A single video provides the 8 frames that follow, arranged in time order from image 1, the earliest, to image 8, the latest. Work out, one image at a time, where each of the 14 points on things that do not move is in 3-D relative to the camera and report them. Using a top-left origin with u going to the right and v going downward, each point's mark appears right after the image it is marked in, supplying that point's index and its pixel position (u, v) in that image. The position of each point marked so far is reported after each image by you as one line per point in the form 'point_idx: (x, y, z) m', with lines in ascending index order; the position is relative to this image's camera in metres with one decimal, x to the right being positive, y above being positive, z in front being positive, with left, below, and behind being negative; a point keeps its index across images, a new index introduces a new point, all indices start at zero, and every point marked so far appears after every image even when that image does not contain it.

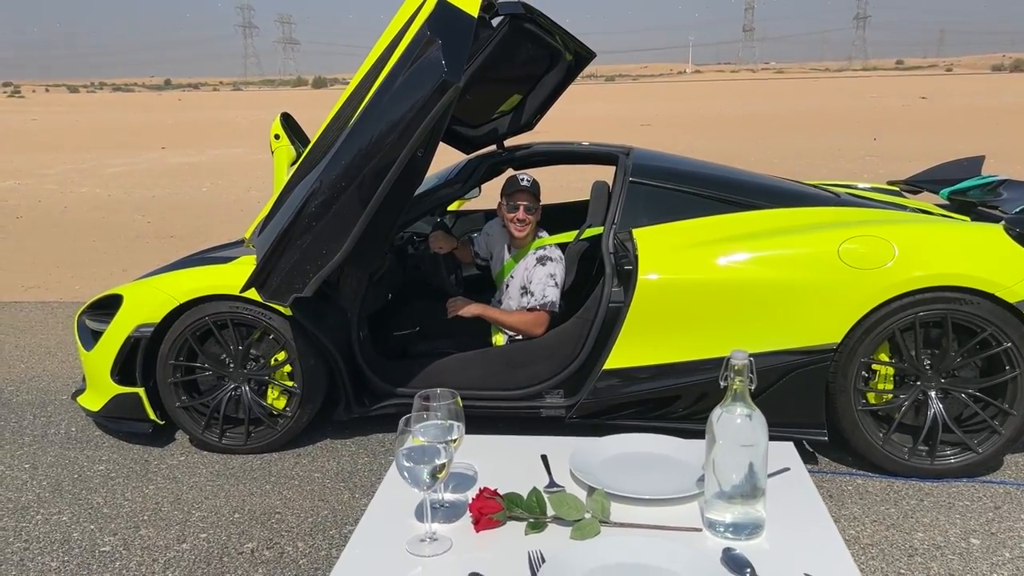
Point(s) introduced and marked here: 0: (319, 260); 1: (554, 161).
0: (-0.6, +0.1, +2.9) m
1: (+0.2, +0.5, +3.8) m
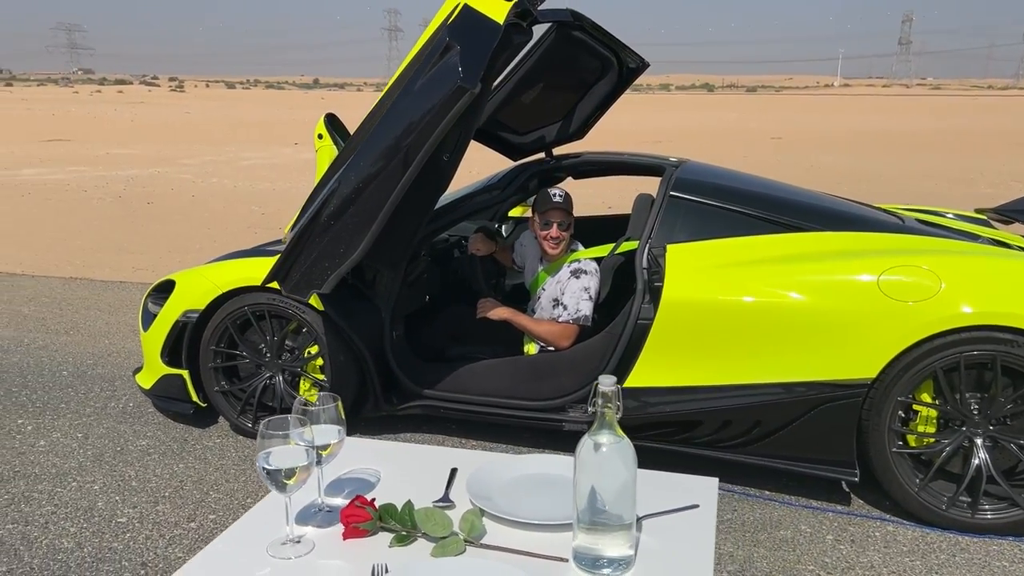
0: (-0.6, +0.1, +2.9) m
1: (+0.4, +0.5, +3.7) m
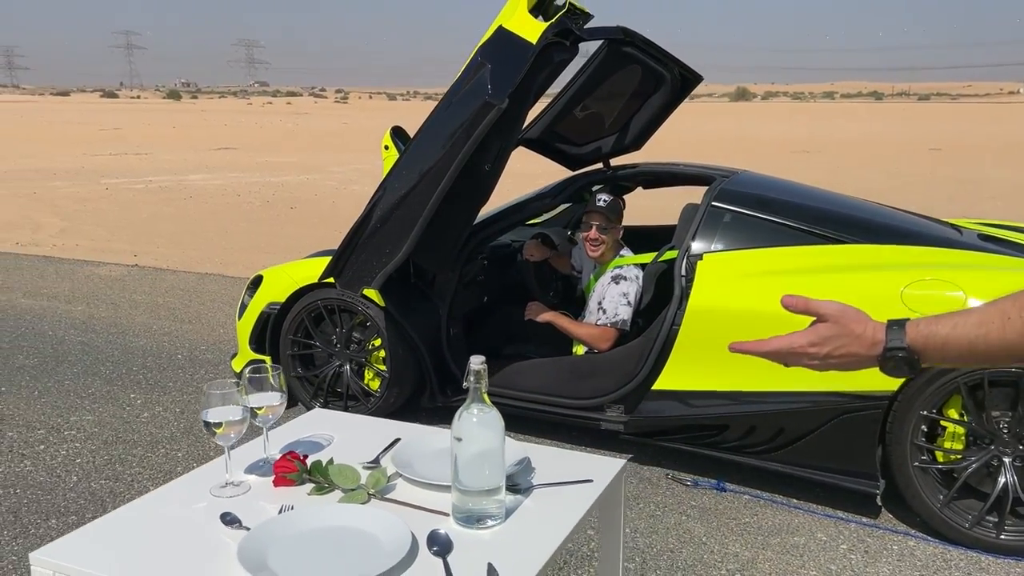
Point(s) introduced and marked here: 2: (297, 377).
0: (-0.5, +0.1, +3.2) m
1: (+0.6, +0.5, +3.8) m
2: (-1.0, -0.4, +4.0) m
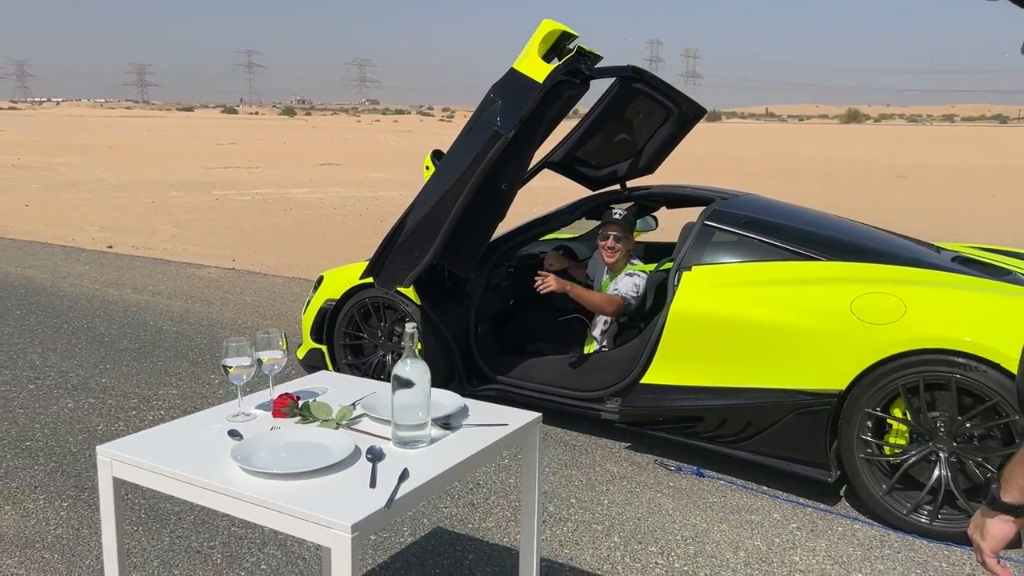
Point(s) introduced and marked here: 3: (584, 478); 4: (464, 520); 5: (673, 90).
0: (-0.4, +0.1, +3.8) m
1: (+0.7, +0.4, +4.3) m
2: (-0.8, -0.4, +4.6) m
3: (+0.3, -0.8, +3.6) m
4: (-0.2, -0.8, +3.2) m
5: (+0.7, +0.9, +4.0) m
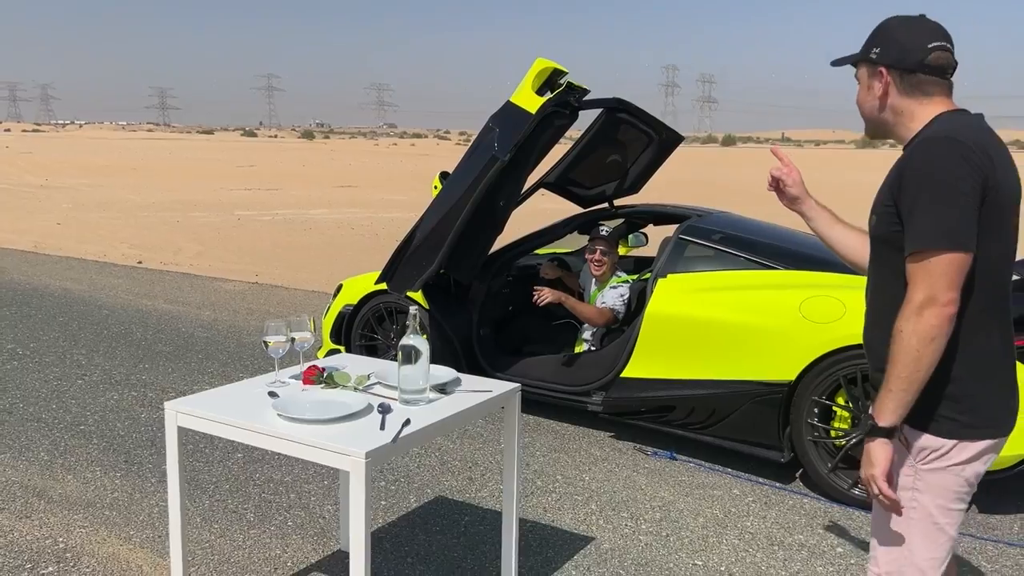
0: (-0.4, +0.1, +4.3) m
1: (+0.7, +0.4, +4.8) m
2: (-0.9, -0.4, +5.1) m
3: (+0.3, -0.8, +4.1) m
4: (-0.2, -0.8, +3.7) m
5: (+0.7, +0.9, +4.5) m
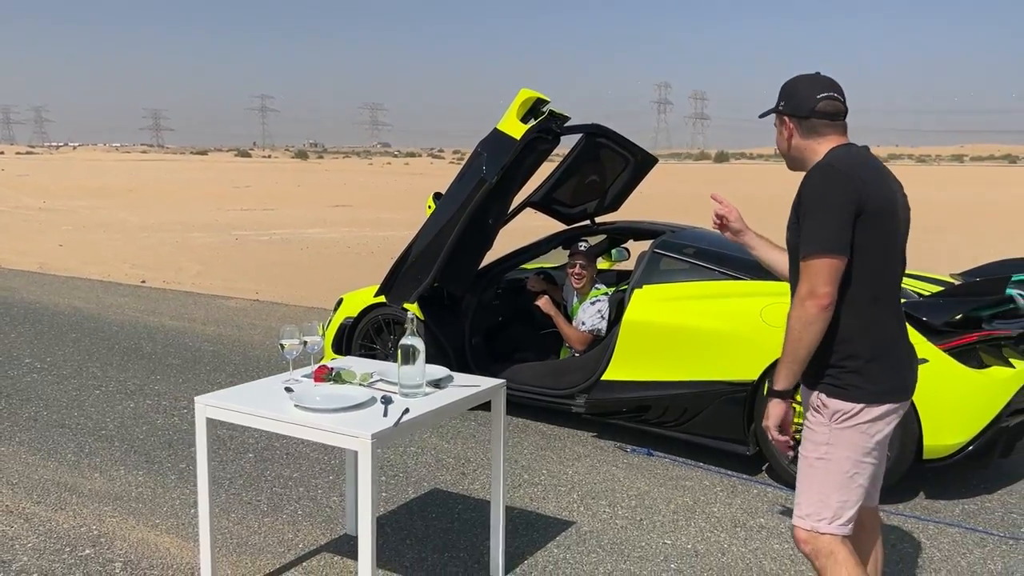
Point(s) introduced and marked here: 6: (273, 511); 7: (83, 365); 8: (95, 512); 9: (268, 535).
0: (-0.5, 0.0, +4.7) m
1: (+0.7, +0.3, +5.2) m
2: (-0.9, -0.5, +5.5) m
3: (+0.2, -0.8, +4.5) m
4: (-0.3, -0.9, +4.1) m
5: (+0.7, +0.8, +4.9) m
6: (-1.0, -0.9, +3.7) m
7: (-3.1, -0.6, +6.5) m
8: (-1.8, -0.9, +3.7) m
9: (-1.0, -1.0, +3.5) m
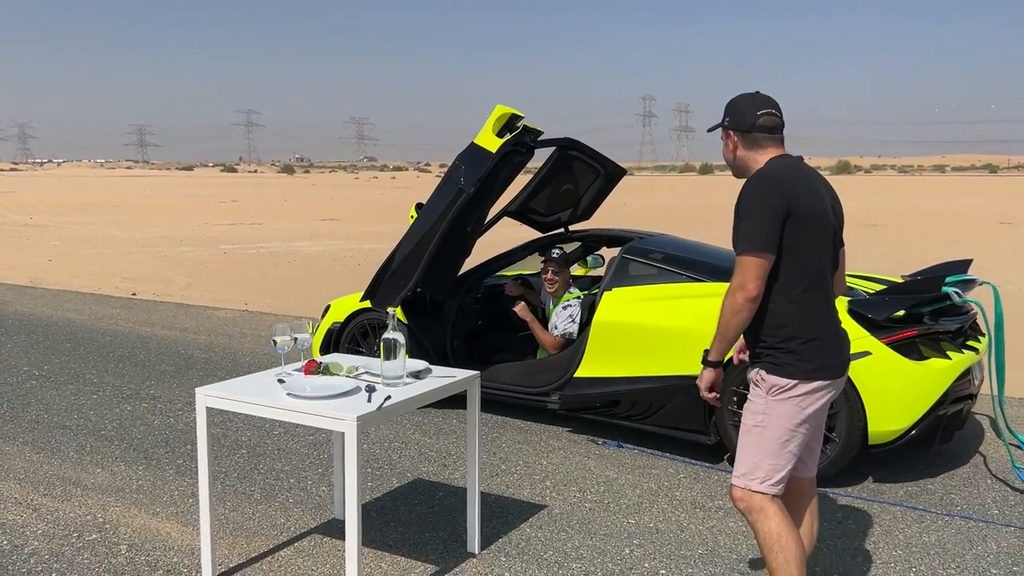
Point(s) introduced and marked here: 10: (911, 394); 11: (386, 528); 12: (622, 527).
0: (-0.6, 0.0, +5.0) m
1: (+0.5, +0.3, +5.5) m
2: (-1.0, -0.6, +5.7) m
3: (+0.1, -0.9, +4.8) m
4: (-0.4, -0.9, +4.4) m
5: (+0.5, +0.8, +5.3) m
6: (-1.1, -1.0, +4.0) m
7: (-3.3, -0.6, +6.7) m
8: (-1.9, -1.0, +4.0) m
9: (-1.1, -1.0, +3.8) m
10: (+1.8, -0.5, +4.1) m
11: (-0.5, -1.0, +3.7) m
12: (+0.5, -1.0, +3.7) m
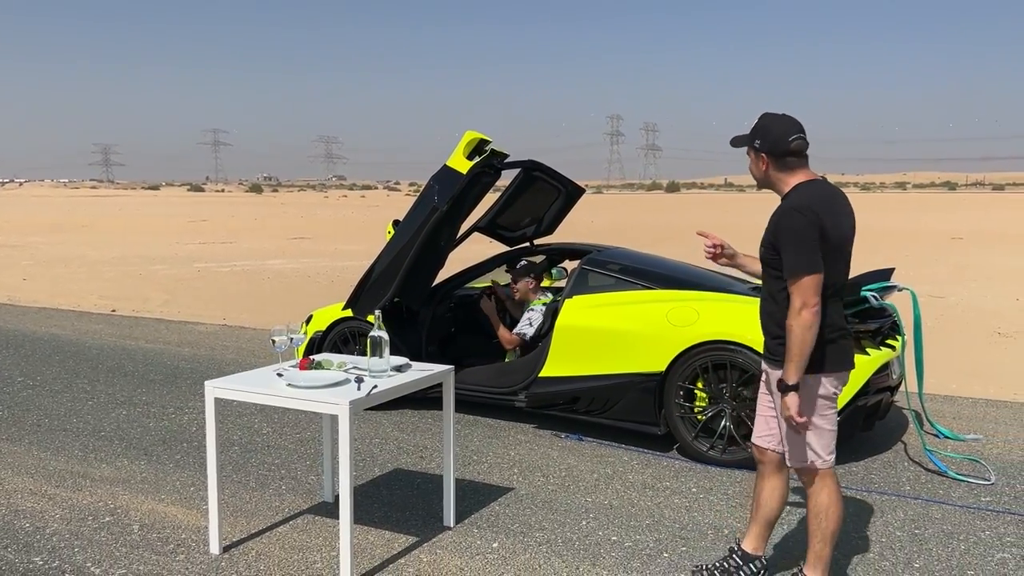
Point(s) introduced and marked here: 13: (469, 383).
0: (-0.8, -0.1, +5.5) m
1: (+0.3, +0.2, +6.0) m
2: (-1.3, -0.6, +6.2) m
3: (-0.1, -0.9, +5.2) m
4: (-0.5, -0.9, +4.8) m
5: (+0.3, +0.7, +5.8) m
6: (-1.3, -1.0, +4.4) m
7: (-3.5, -0.7, +7.1) m
8: (-2.0, -1.0, +4.4) m
9: (-1.2, -1.0, +4.2) m
10: (+1.7, -0.5, +4.6) m
11: (-0.7, -1.0, +4.1) m
12: (+0.3, -1.0, +4.2) m
13: (-0.3, -0.6, +5.7) m
